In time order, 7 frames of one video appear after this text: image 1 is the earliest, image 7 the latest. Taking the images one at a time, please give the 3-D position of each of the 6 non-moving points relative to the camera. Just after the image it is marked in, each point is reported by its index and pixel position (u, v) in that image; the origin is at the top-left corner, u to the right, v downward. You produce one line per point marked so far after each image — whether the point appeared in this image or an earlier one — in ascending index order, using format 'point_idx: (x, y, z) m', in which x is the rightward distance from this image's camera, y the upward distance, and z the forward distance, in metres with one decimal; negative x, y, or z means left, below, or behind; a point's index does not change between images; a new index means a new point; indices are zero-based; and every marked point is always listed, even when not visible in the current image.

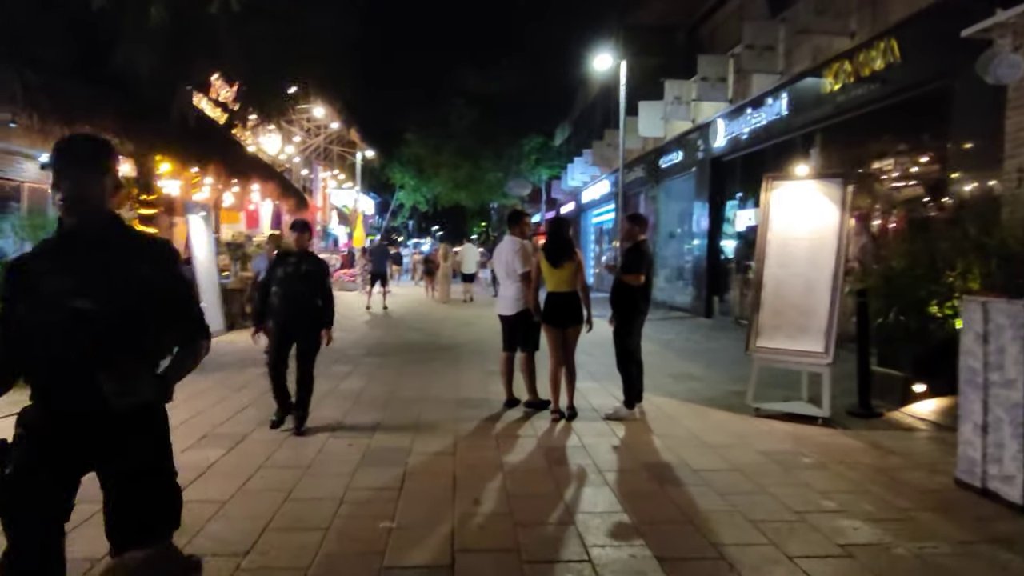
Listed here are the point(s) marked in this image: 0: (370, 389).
0: (-1.5, -1.1, +7.8) m
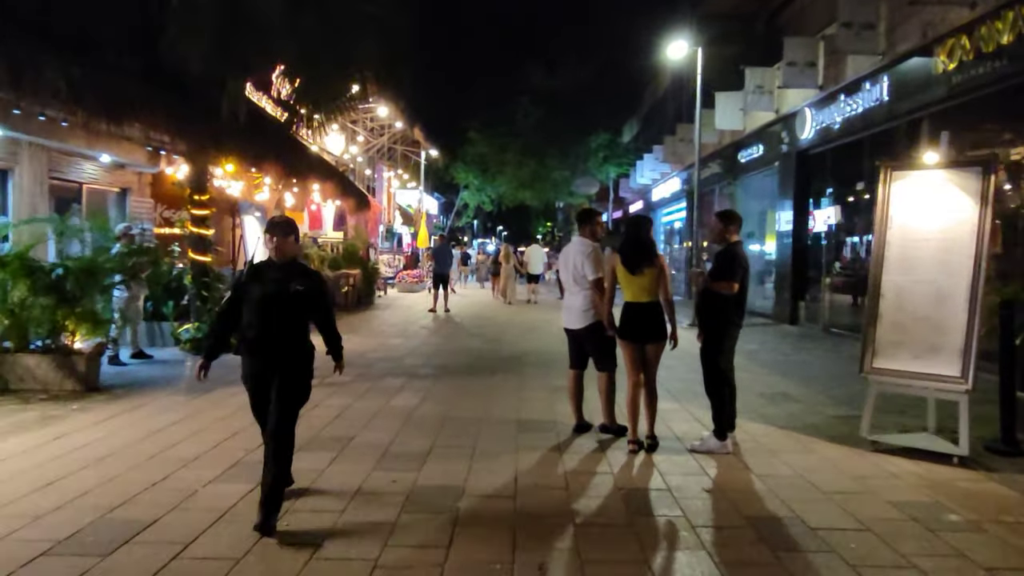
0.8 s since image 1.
0: (-0.8, -1.1, +7.1) m
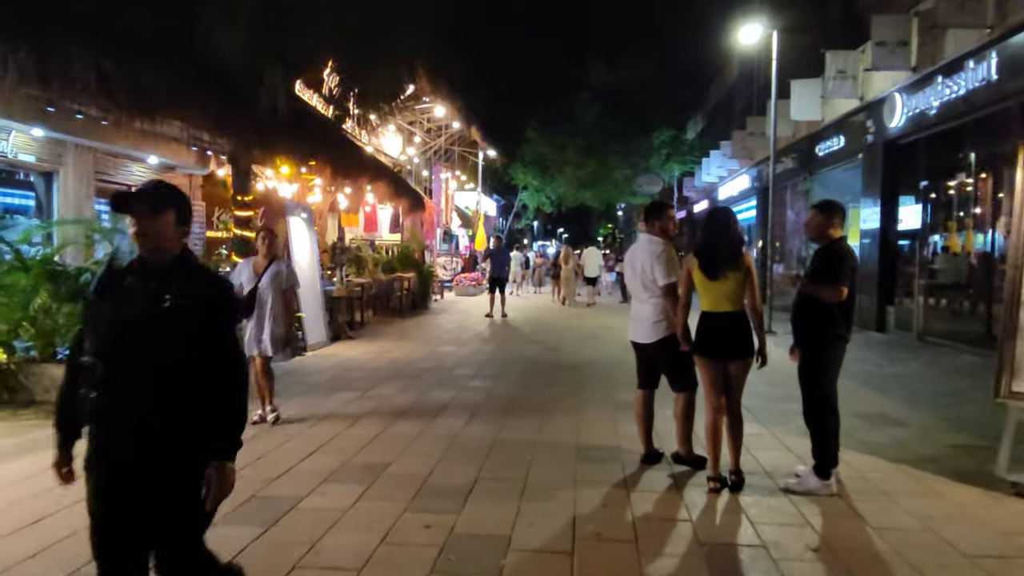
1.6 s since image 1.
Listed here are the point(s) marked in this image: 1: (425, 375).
0: (-0.3, -1.2, +6.3) m
1: (-1.0, -1.1, +9.1) m
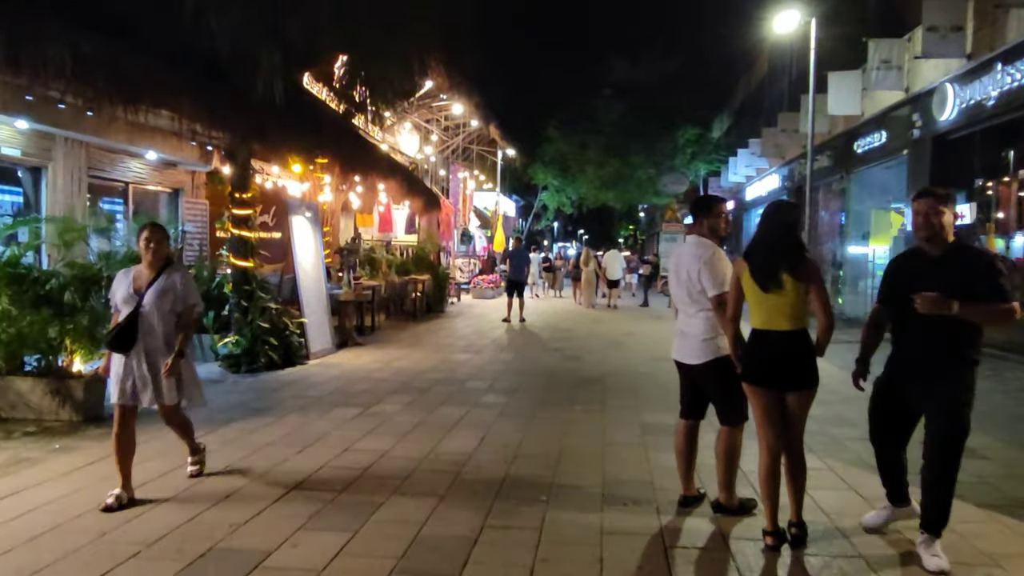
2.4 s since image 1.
0: (-0.2, -1.2, +5.6) m
1: (-0.9, -1.1, +8.3) m
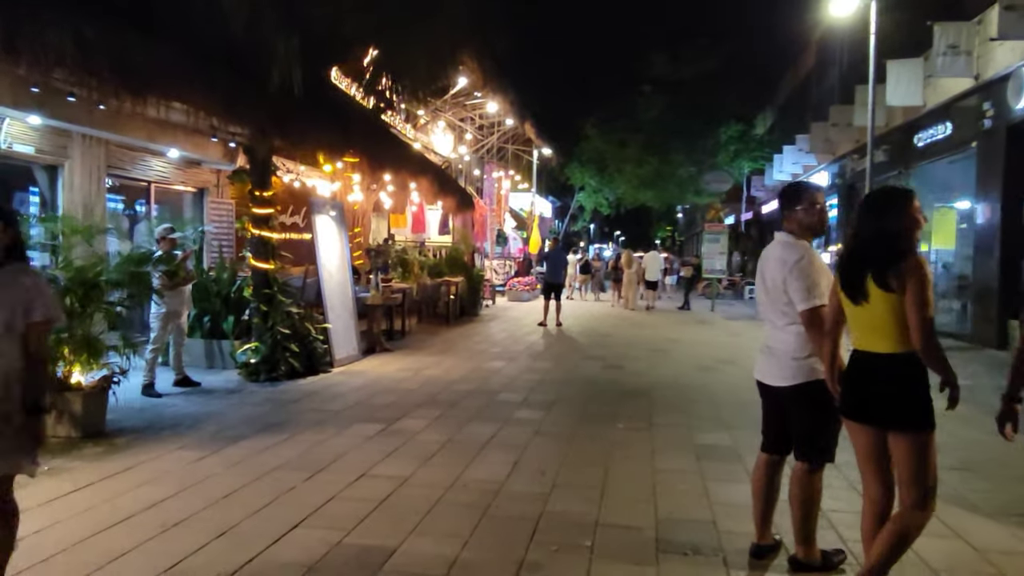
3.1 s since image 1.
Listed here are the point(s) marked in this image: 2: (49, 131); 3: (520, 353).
0: (0.0, -1.3, +4.9) m
1: (-0.5, -1.2, +7.7) m
2: (-5.5, +1.9, +8.9) m
3: (+0.1, -1.0, +11.6) m
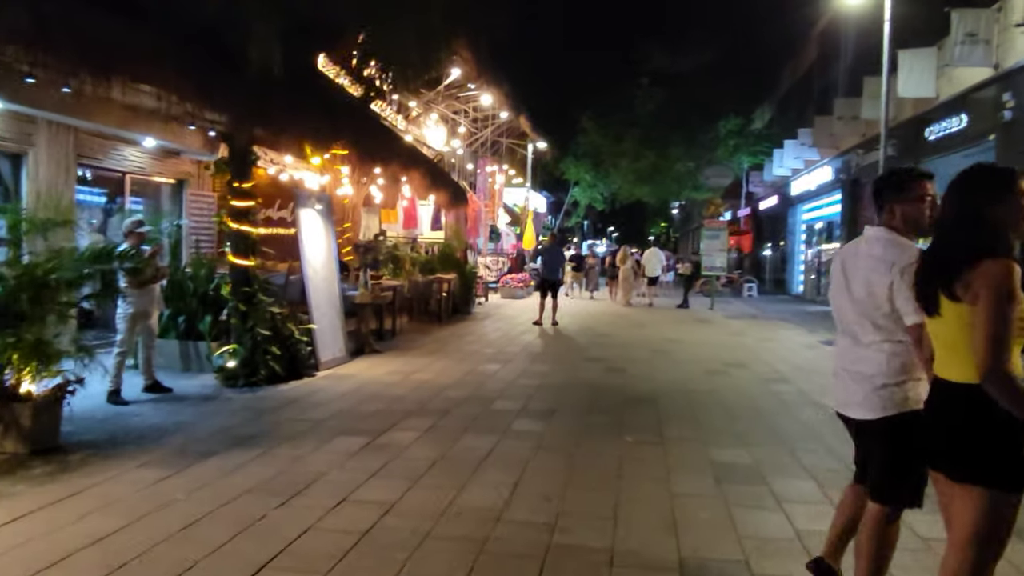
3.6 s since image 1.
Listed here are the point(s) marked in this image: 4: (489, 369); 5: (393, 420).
0: (0.0, -1.3, +4.3) m
1: (-0.5, -1.2, +7.1) m
2: (-5.6, +1.9, +8.3) m
3: (+0.1, -1.0, +11.0) m
4: (-0.3, -1.0, +9.6) m
5: (-1.1, -1.2, +6.6) m
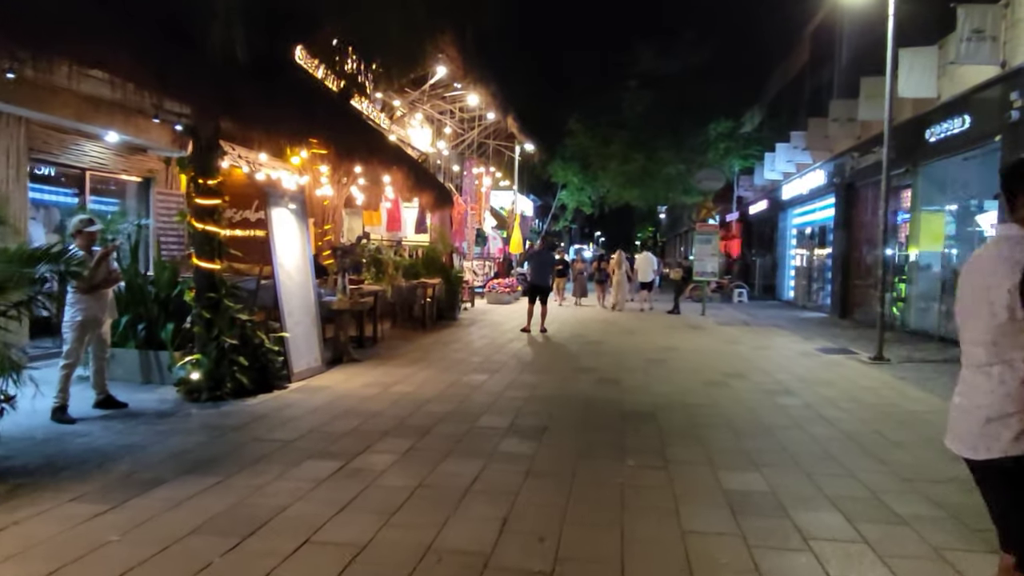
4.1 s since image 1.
0: (0.0, -1.3, +3.7) m
1: (-0.6, -1.2, +6.5) m
2: (-5.7, +1.9, +7.6) m
3: (-0.1, -1.1, +10.4) m
4: (-0.4, -1.1, +9.0) m
5: (-1.2, -1.2, +6.0) m
